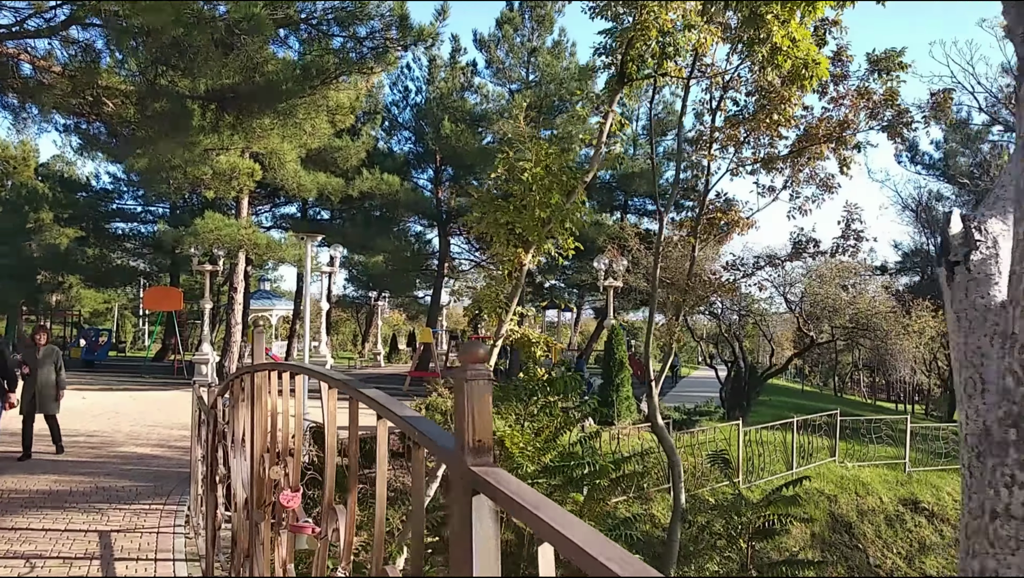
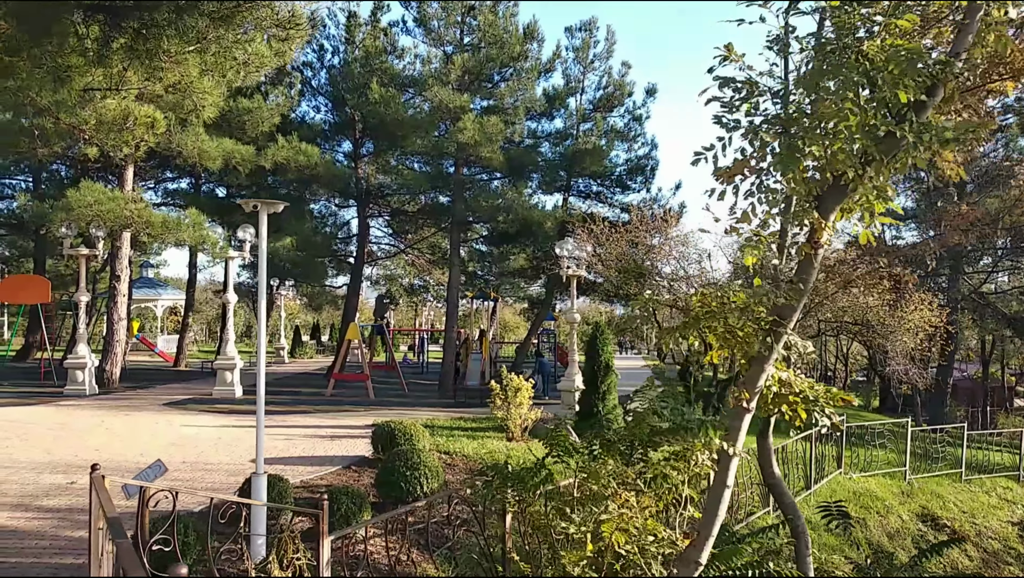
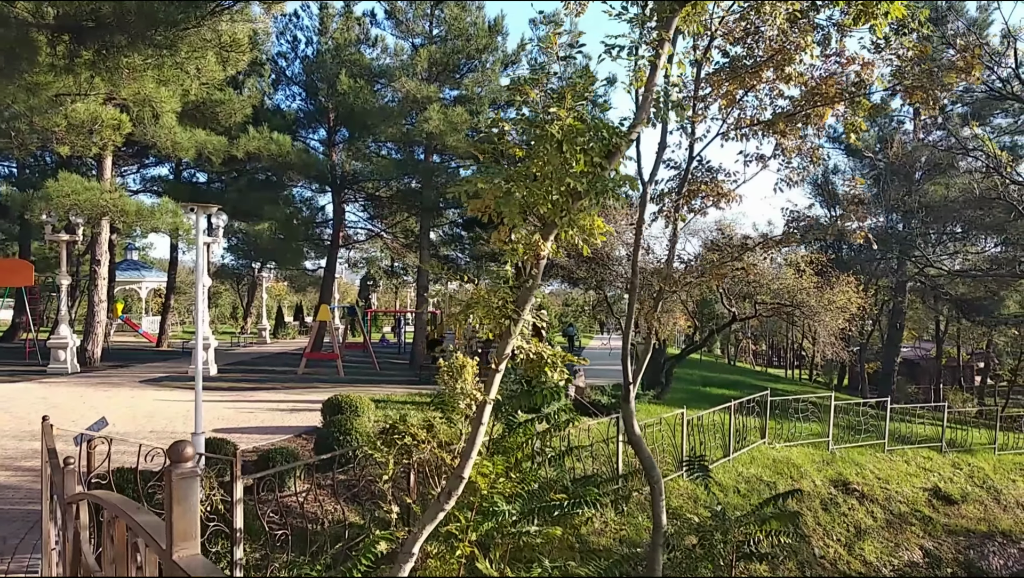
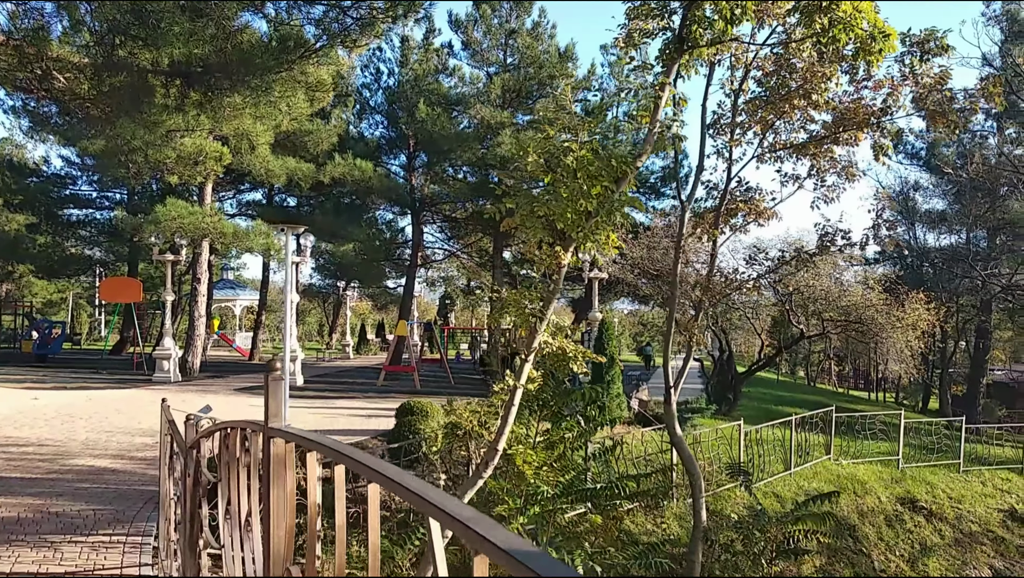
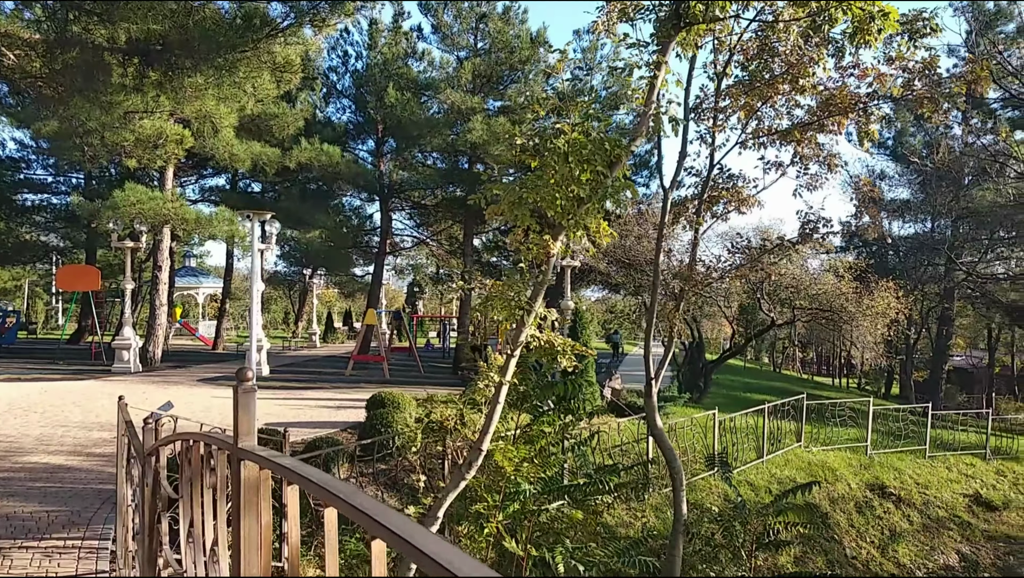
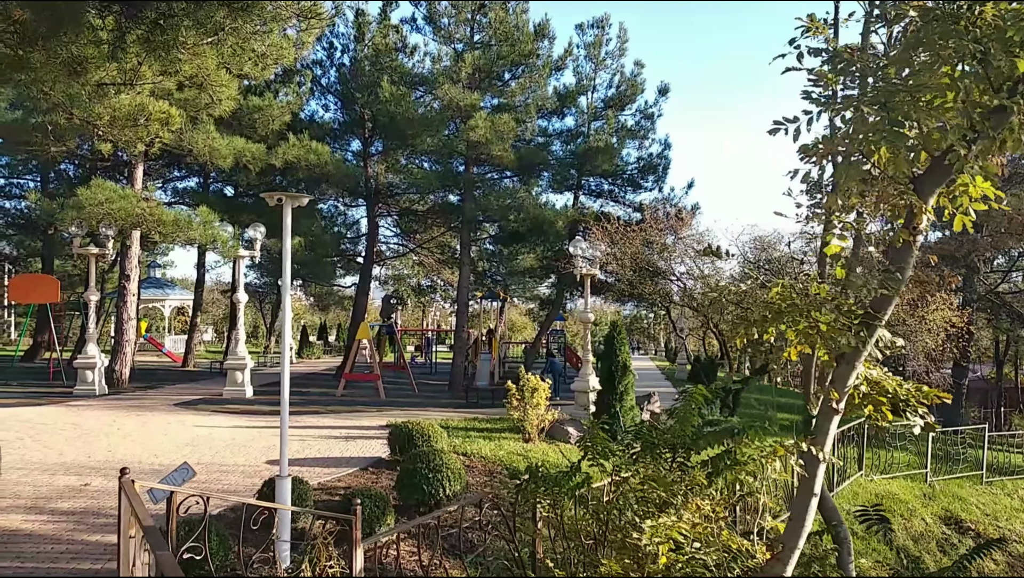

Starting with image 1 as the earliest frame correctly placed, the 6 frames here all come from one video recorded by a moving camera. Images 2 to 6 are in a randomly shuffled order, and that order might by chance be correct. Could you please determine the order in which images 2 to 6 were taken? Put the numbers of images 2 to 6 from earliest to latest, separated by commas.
4, 5, 3, 2, 6
